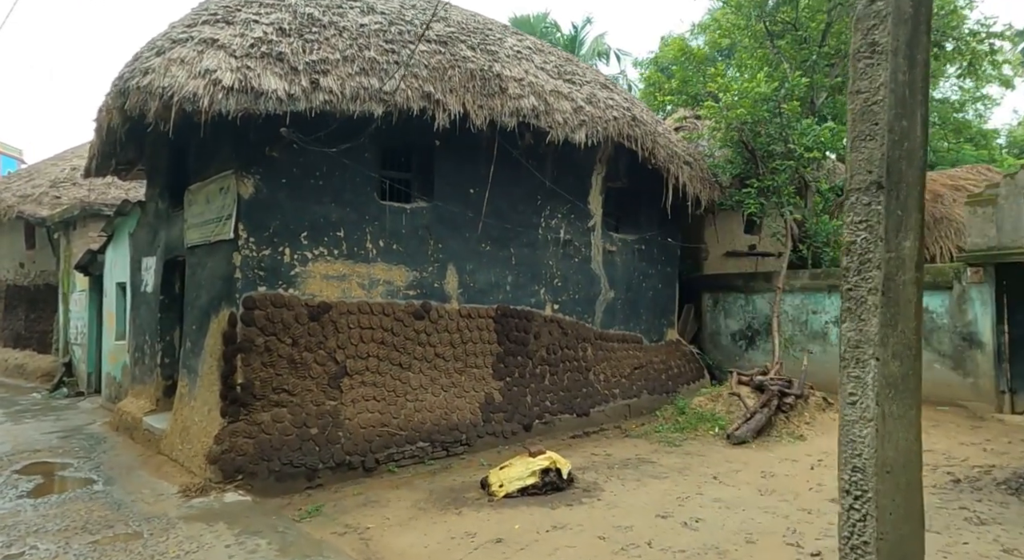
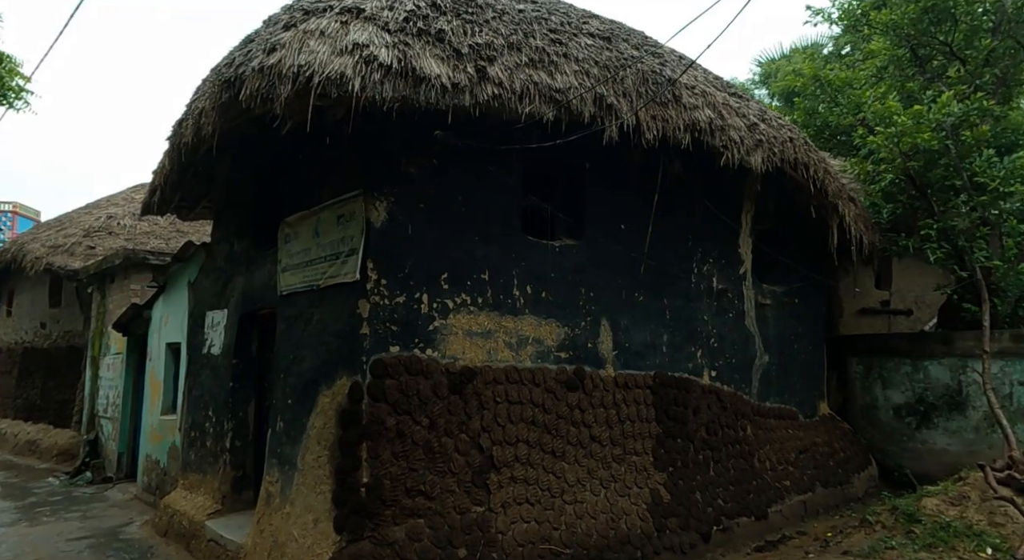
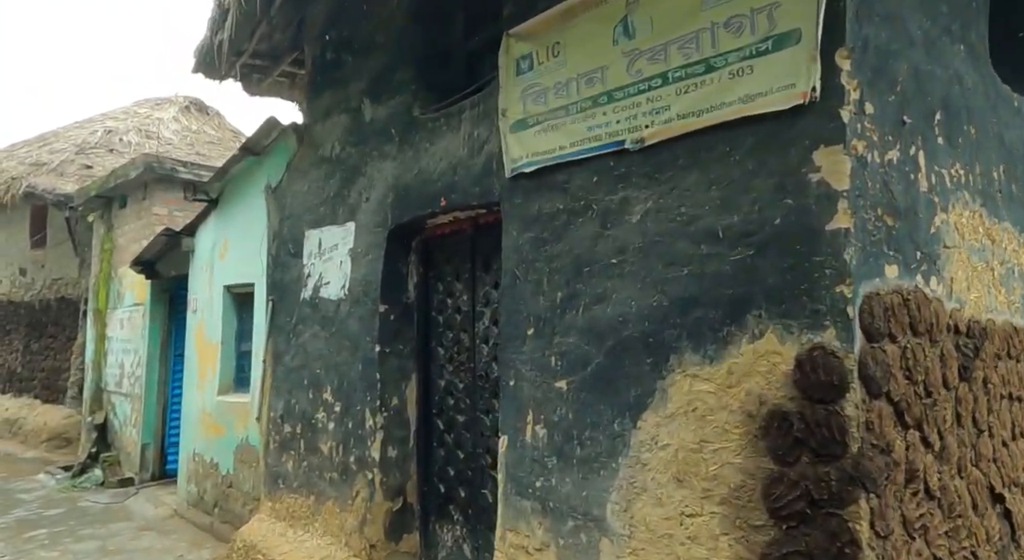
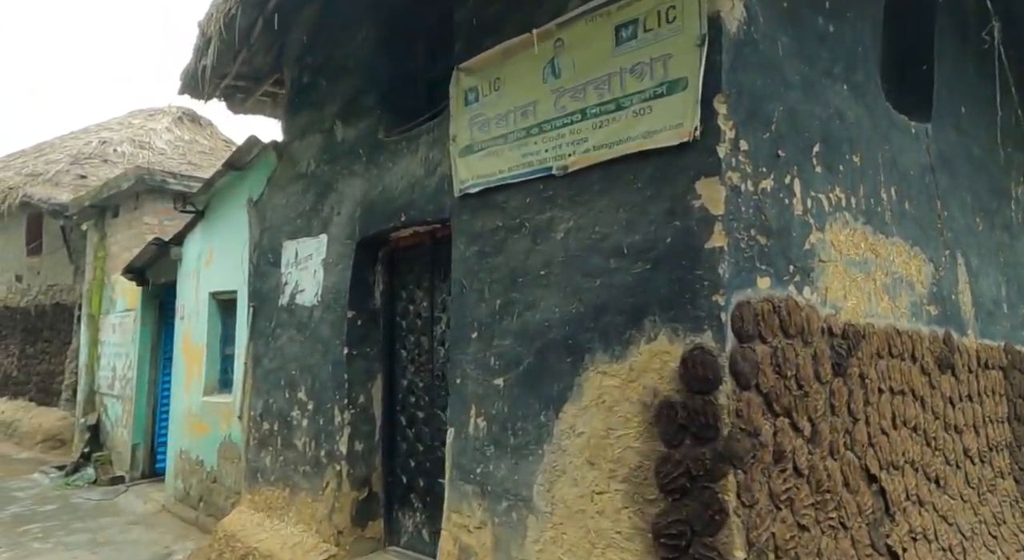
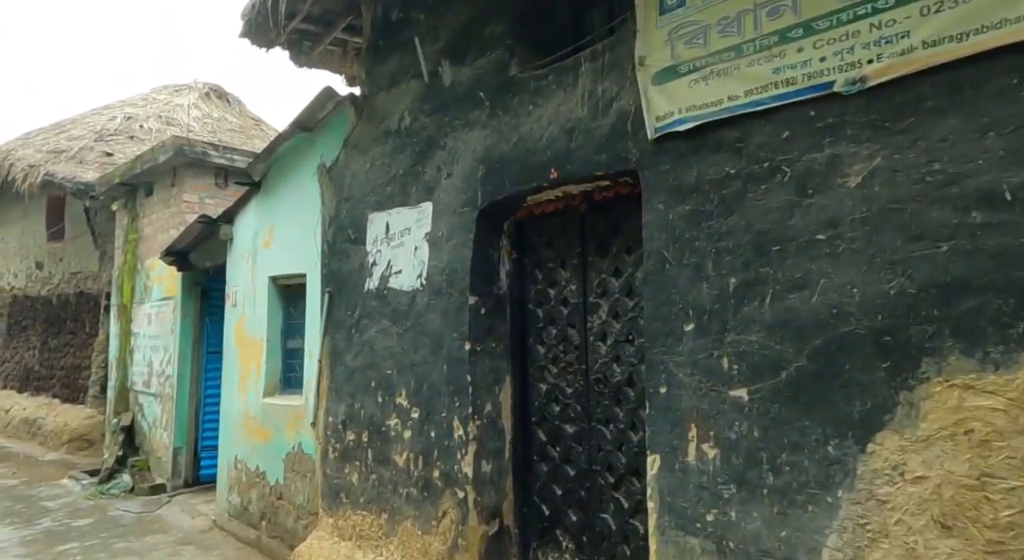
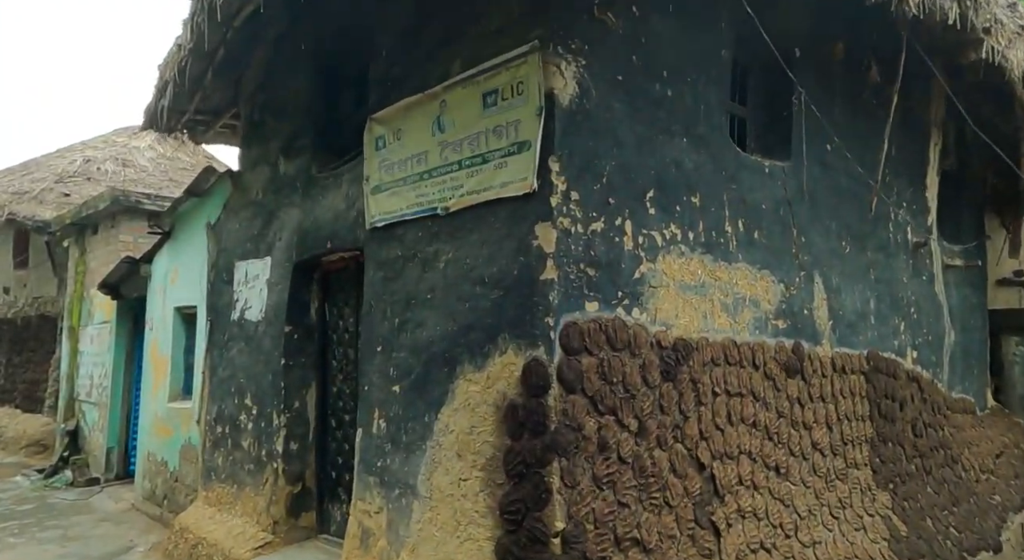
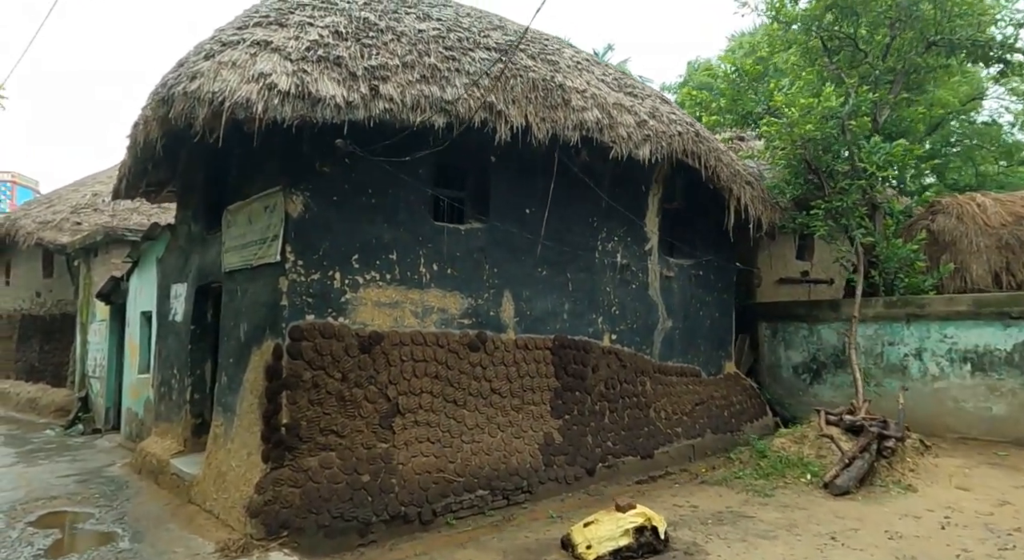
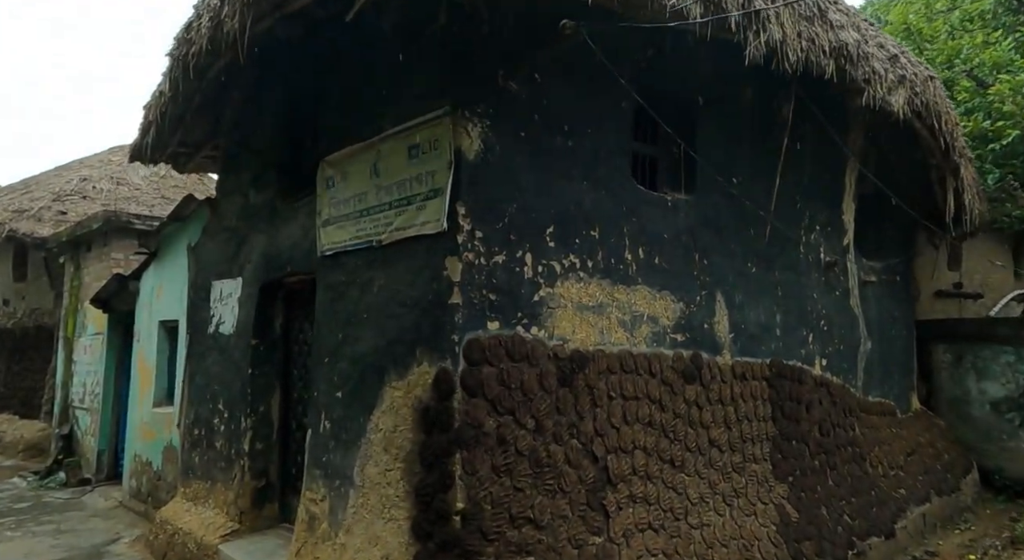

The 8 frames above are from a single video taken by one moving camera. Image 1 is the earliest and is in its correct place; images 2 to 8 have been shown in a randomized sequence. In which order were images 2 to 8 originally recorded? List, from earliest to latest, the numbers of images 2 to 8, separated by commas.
7, 2, 8, 6, 4, 3, 5
